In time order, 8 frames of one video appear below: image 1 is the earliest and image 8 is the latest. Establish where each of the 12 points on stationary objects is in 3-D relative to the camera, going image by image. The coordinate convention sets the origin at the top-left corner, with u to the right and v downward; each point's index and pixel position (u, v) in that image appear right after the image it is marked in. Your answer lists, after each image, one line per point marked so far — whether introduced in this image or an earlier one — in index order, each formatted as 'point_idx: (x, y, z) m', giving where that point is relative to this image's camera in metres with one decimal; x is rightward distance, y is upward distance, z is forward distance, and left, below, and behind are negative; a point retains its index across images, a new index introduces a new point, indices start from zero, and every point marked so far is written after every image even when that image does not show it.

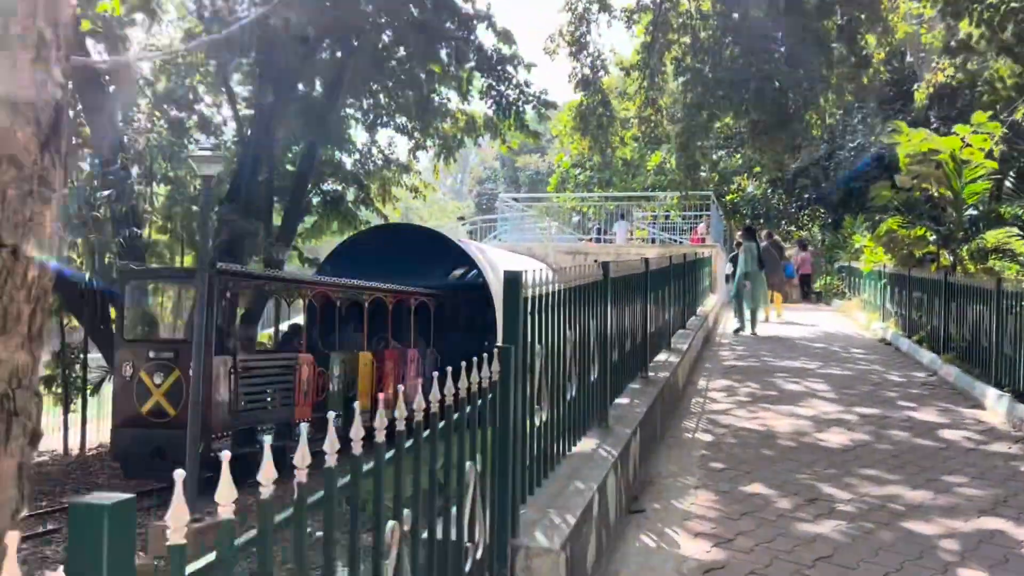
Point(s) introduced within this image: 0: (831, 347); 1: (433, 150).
0: (+3.8, -0.7, +10.4) m
1: (-1.3, +2.3, +14.3) m
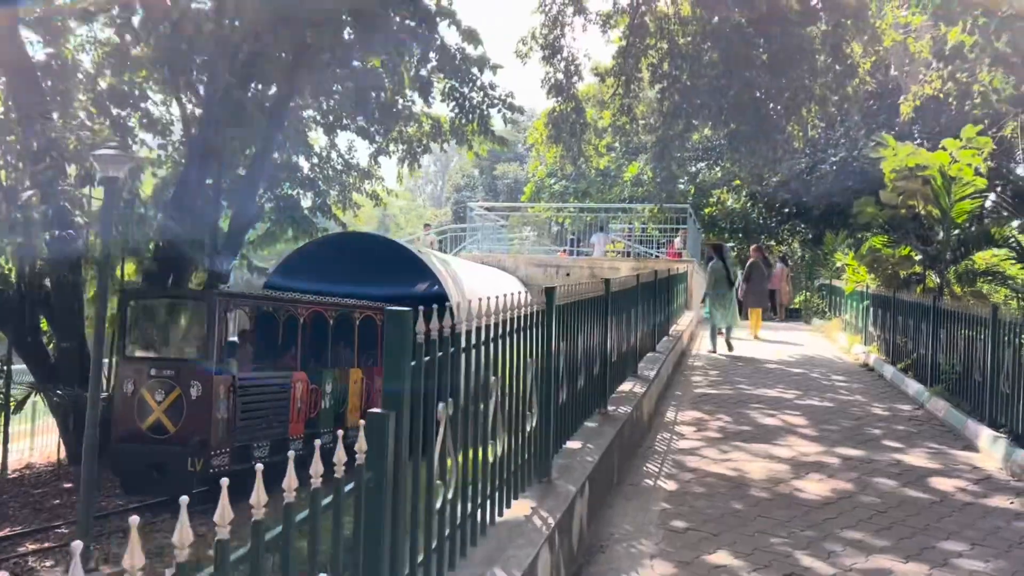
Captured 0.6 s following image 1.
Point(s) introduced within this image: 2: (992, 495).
0: (+3.3, -0.9, +9.8) m
1: (-1.8, +2.1, +13.6) m
2: (+2.7, -1.2, +5.0) m
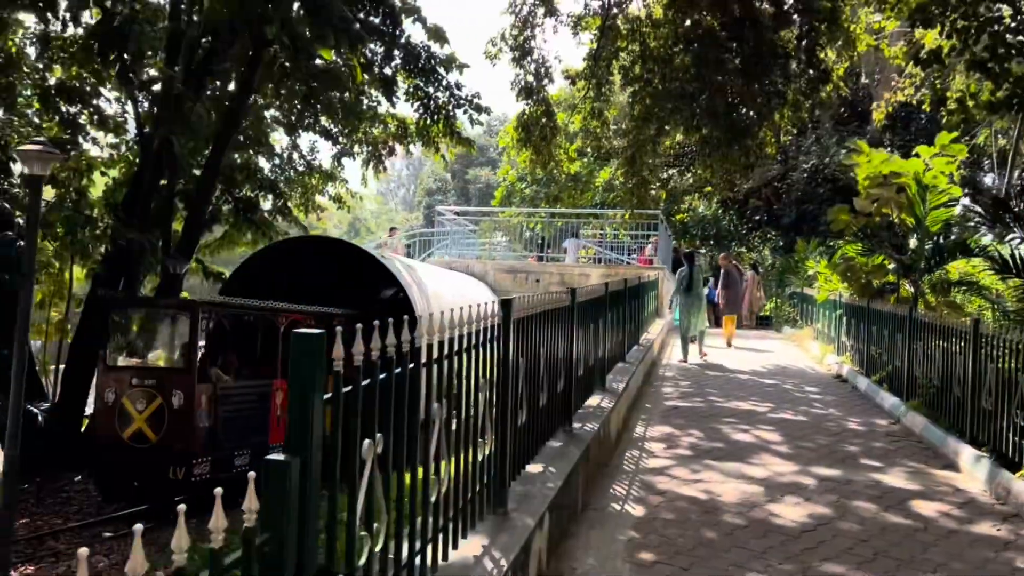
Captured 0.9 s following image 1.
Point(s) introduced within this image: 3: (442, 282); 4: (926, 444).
0: (+3.0, -1.0, +9.5) m
1: (-2.3, +2.0, +13.2) m
2: (+2.5, -1.2, +4.7) m
3: (-1.0, +0.1, +12.6) m
4: (+3.1, -1.2, +6.5) m
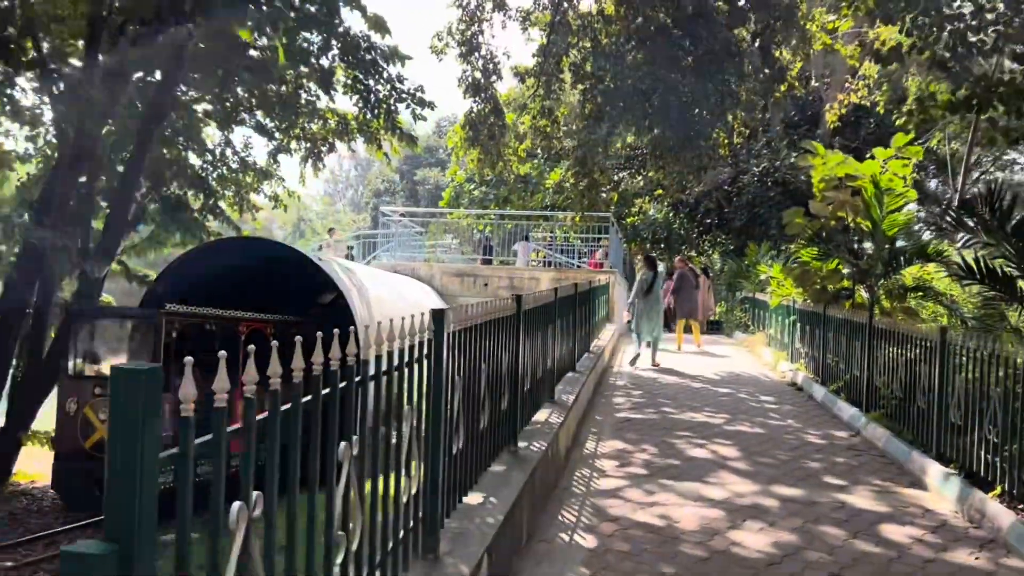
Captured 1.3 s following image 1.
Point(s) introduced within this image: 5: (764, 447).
0: (+2.4, -1.1, +9.2) m
1: (-3.0, +1.9, +12.6) m
2: (+2.2, -1.3, +4.4) m
3: (-1.8, 0.0, +12.1) m
4: (+2.7, -1.2, +6.2) m
5: (+1.9, -1.2, +6.6) m
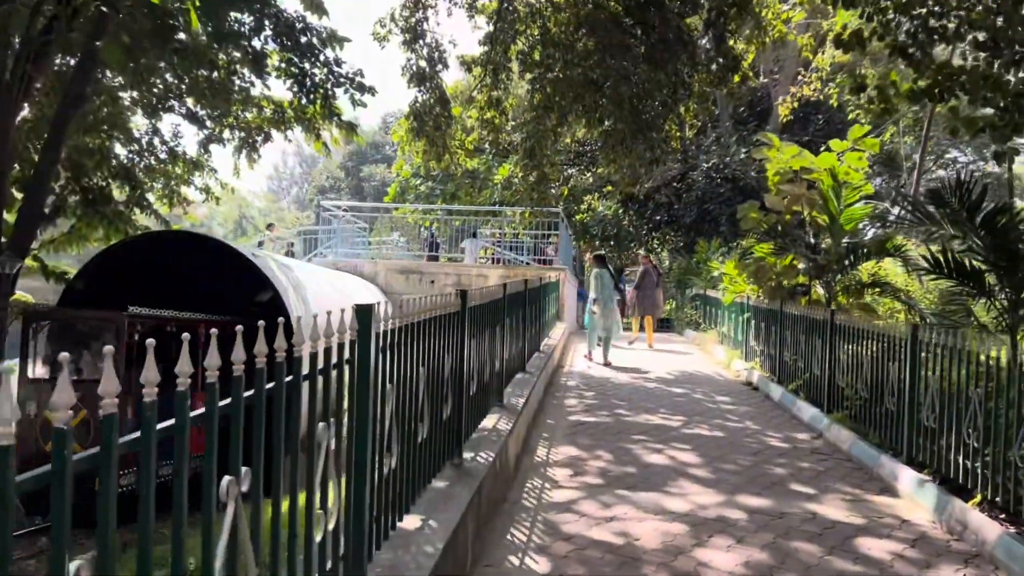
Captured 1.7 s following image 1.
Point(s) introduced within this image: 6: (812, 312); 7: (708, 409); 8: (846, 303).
0: (+1.8, -1.1, +8.9) m
1: (-3.8, +2.0, +11.9) m
2: (+1.9, -1.3, +4.0) m
3: (-2.5, +0.1, +11.5) m
4: (+2.3, -1.2, +5.9) m
5: (+1.5, -1.2, +6.2) m
6: (+2.9, -0.2, +8.4) m
7: (+1.8, -1.1, +8.0) m
8: (+3.5, -0.2, +9.3) m
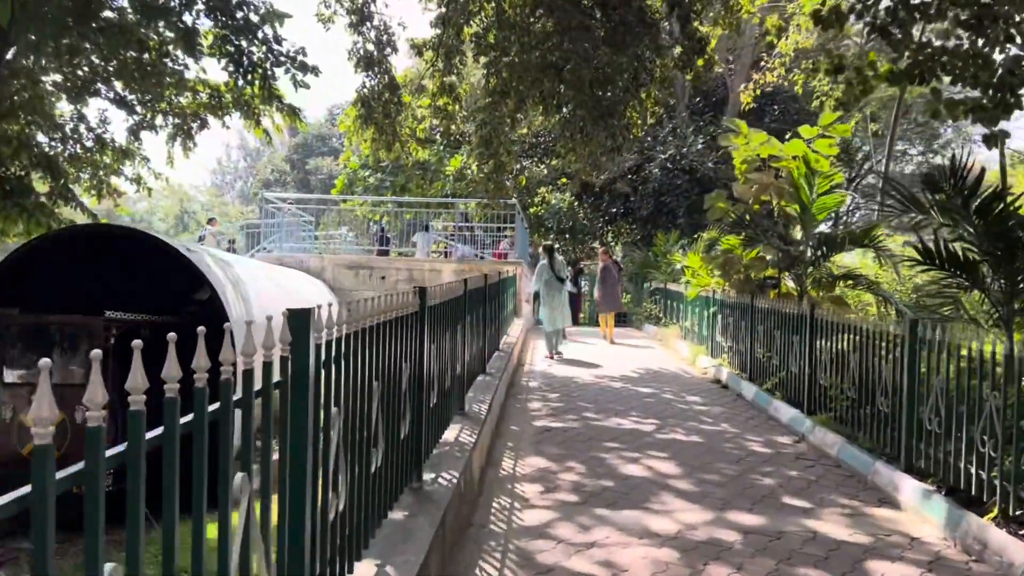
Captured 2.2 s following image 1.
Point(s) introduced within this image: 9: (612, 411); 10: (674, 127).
0: (+1.4, -1.0, +8.4) m
1: (-4.4, +2.0, +11.1) m
2: (+1.8, -1.2, +3.6) m
3: (-3.0, +0.1, +10.7) m
4: (+2.1, -1.1, +5.4) m
5: (+1.3, -1.1, +5.7) m
6: (+2.5, -0.2, +7.9) m
7: (+1.4, -1.0, +7.5) m
8: (+3.1, -0.1, +8.9) m
9: (+0.8, -1.0, +7.3) m
10: (+3.5, +3.5, +19.1) m
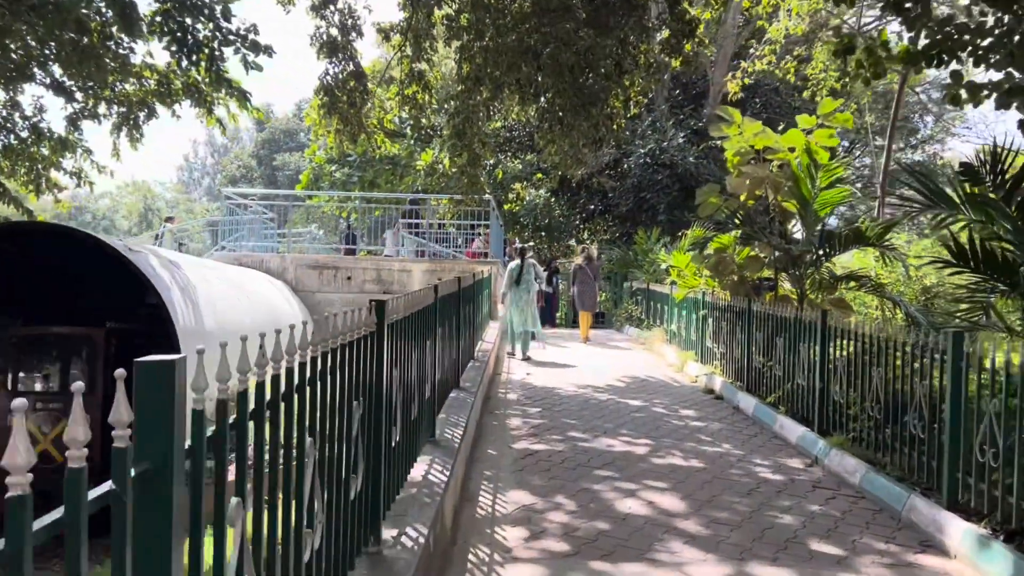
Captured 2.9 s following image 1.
0: (+1.2, -1.0, +7.7) m
1: (-4.7, +2.0, +10.2) m
2: (+1.8, -1.3, +2.9) m
3: (-3.3, +0.1, +9.9) m
4: (+2.0, -1.2, +4.7) m
5: (+1.1, -1.2, +5.0) m
6: (+2.3, -0.2, +7.3) m
7: (+1.3, -1.1, +6.8) m
8: (+2.9, -0.1, +8.3) m
9: (+0.7, -1.1, +6.6) m
10: (+3.0, +3.5, +18.4) m
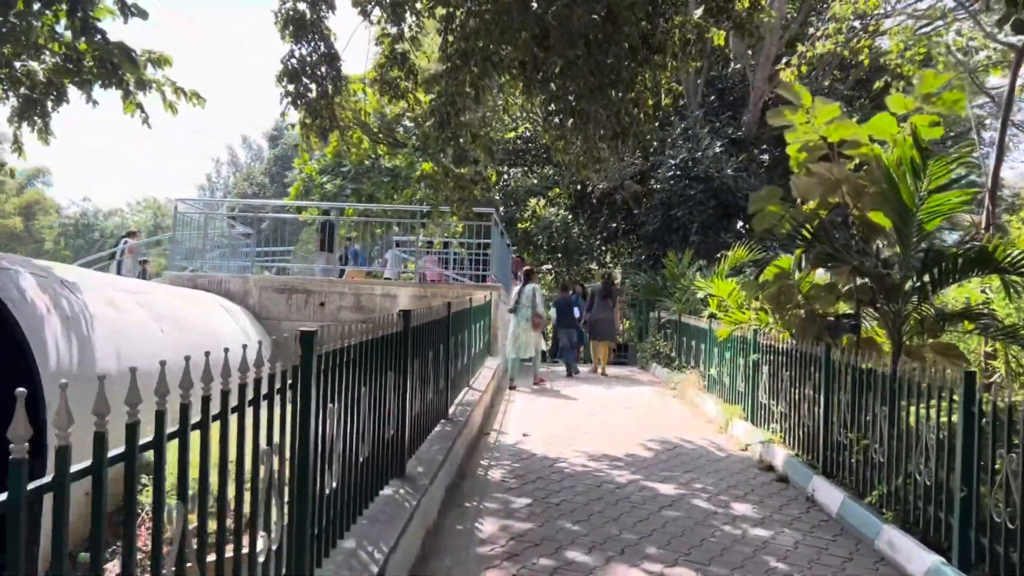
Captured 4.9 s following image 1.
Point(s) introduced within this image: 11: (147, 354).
0: (+1.1, -1.3, +5.4) m
1: (-4.7, +1.7, +8.2) m
2: (+1.5, -1.4, +0.6) m
3: (-3.3, -0.2, +7.8) m
4: (+1.8, -1.3, +2.5) m
5: (+0.9, -1.3, +2.7) m
6: (+2.2, -0.4, +5.0) m
7: (+1.1, -1.3, +4.5) m
8: (+2.8, -0.4, +6.0) m
9: (+0.5, -1.3, +4.4) m
10: (+3.2, +3.0, +16.3) m
11: (-3.0, -0.6, +7.2) m
